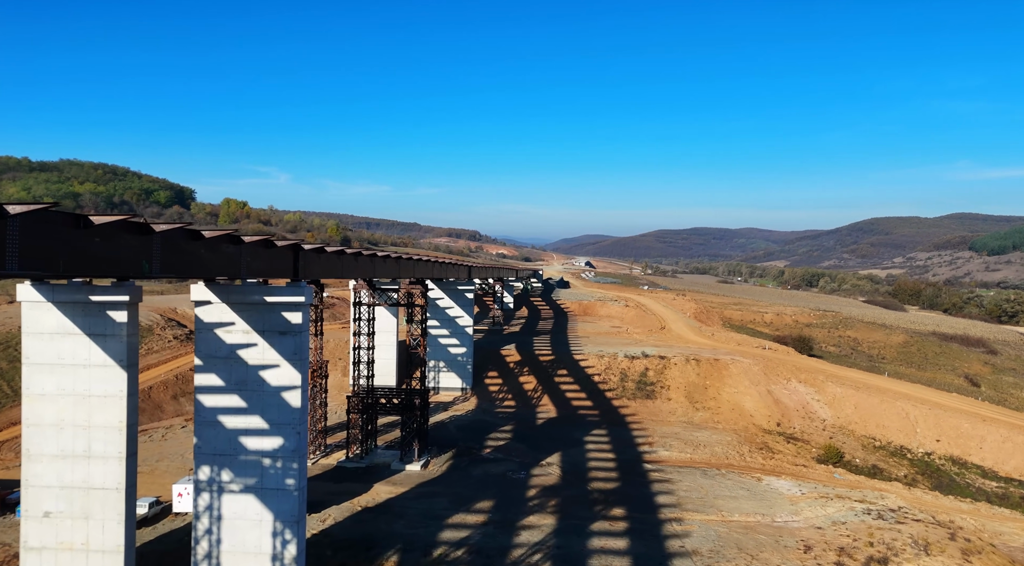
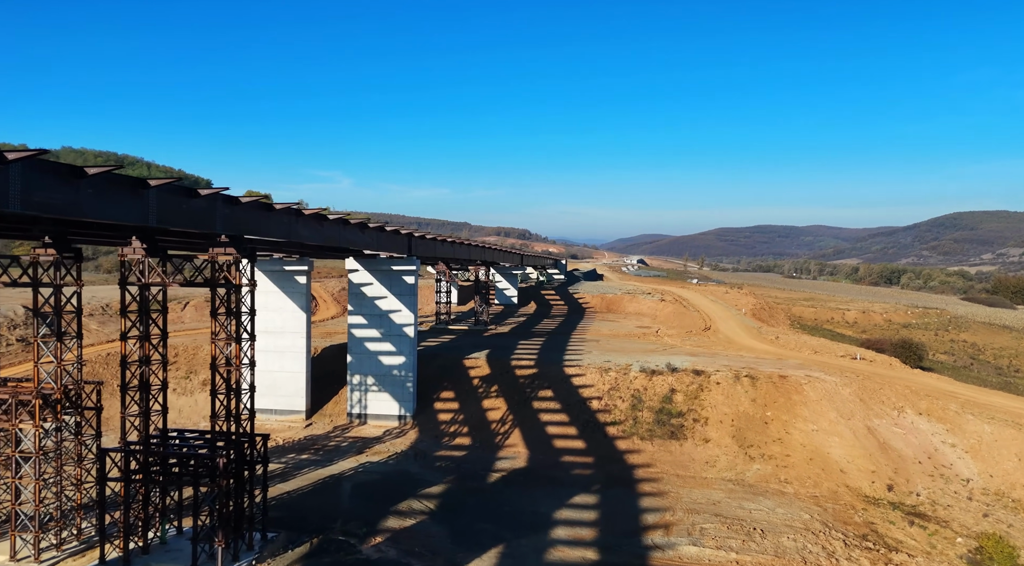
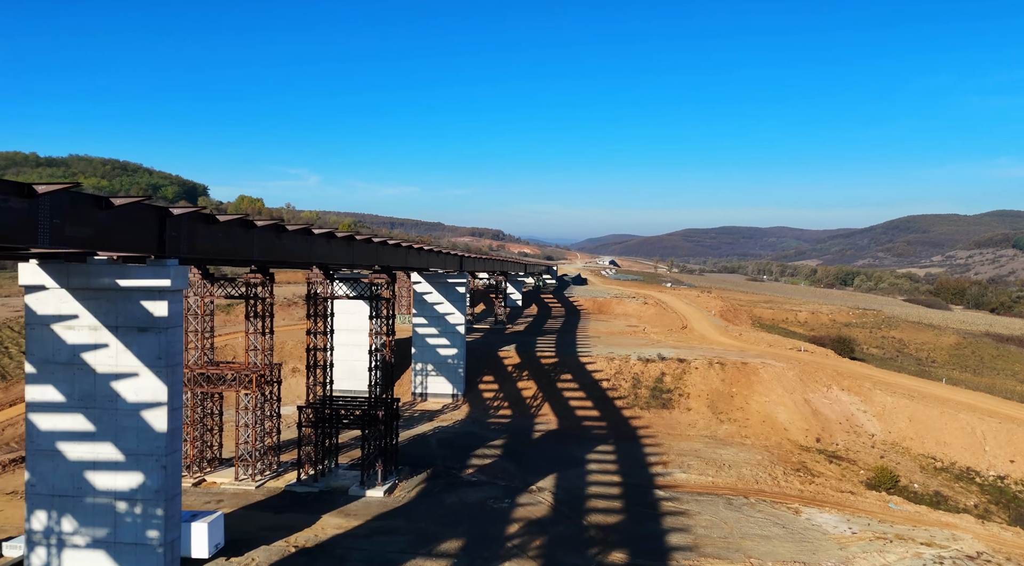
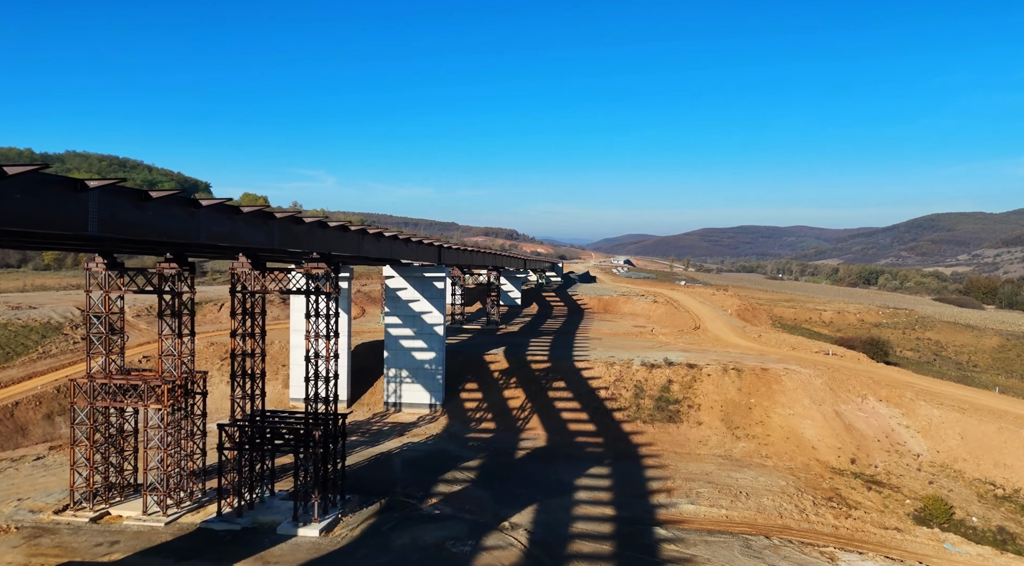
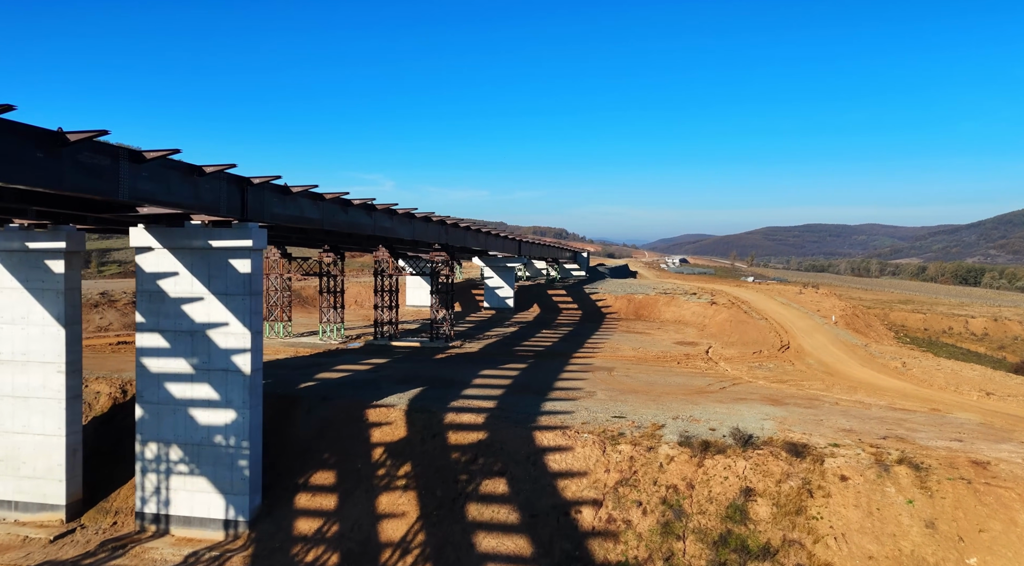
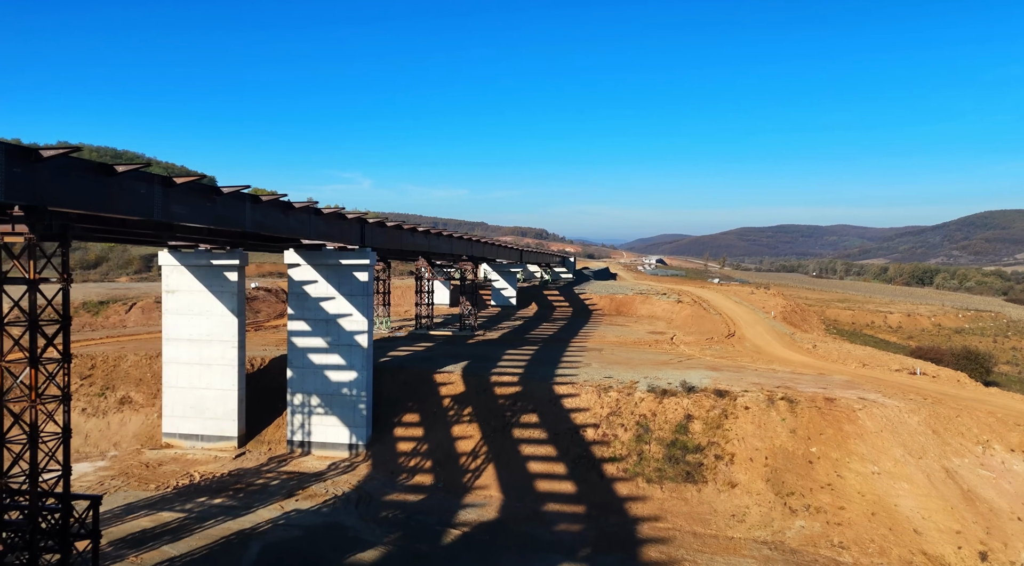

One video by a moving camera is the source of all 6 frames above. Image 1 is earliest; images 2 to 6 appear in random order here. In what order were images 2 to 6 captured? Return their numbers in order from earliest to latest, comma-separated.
3, 4, 2, 6, 5
